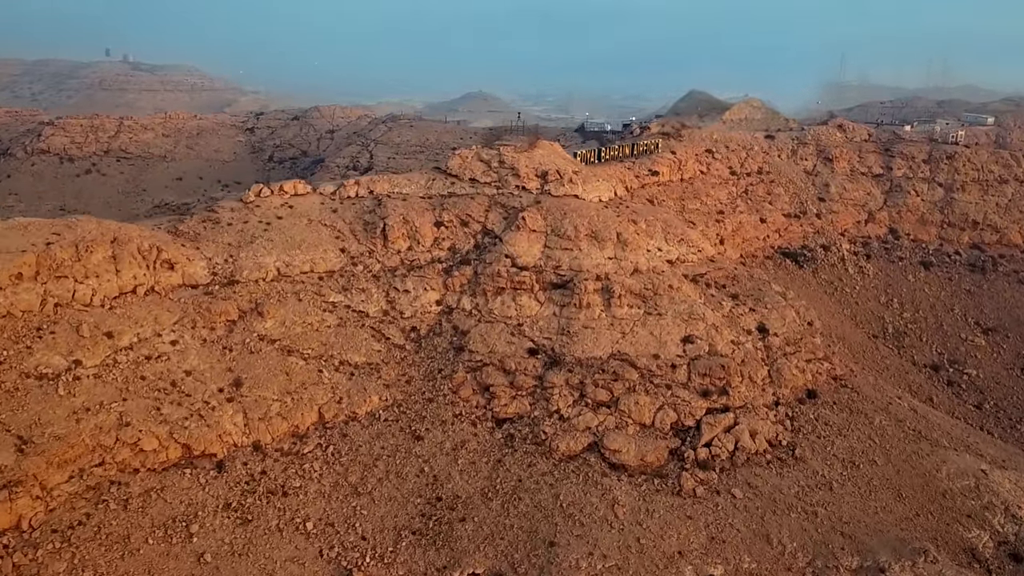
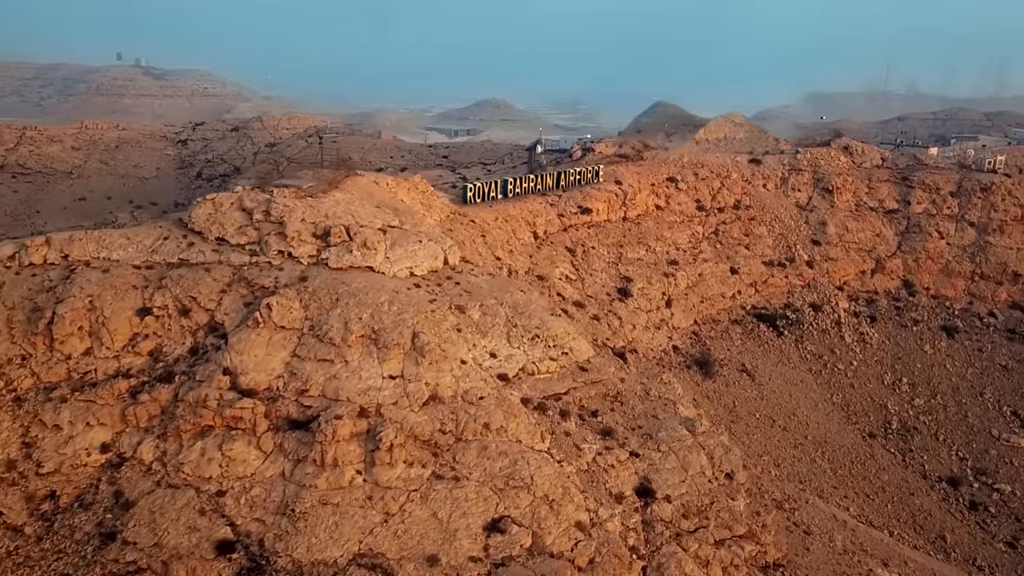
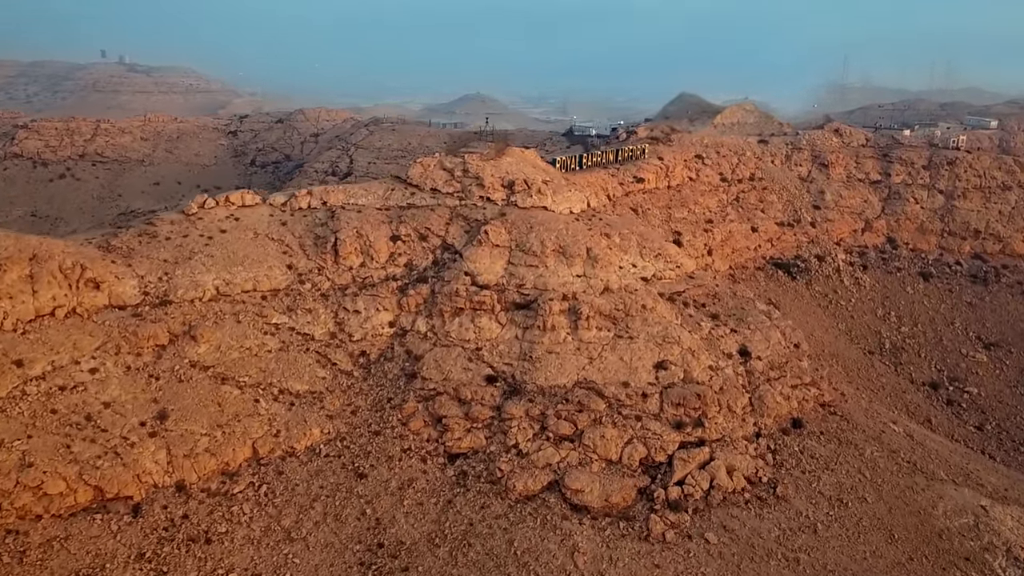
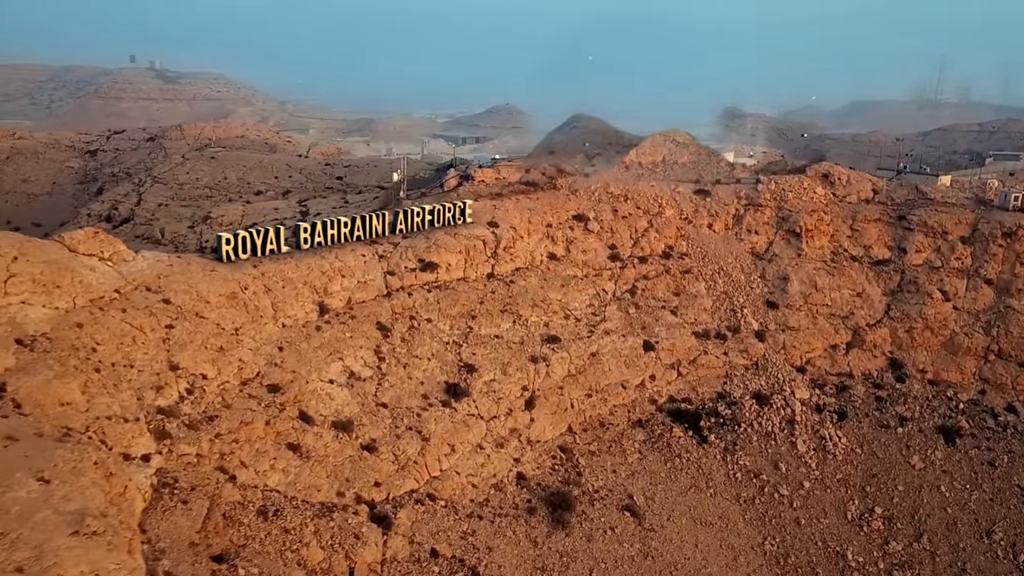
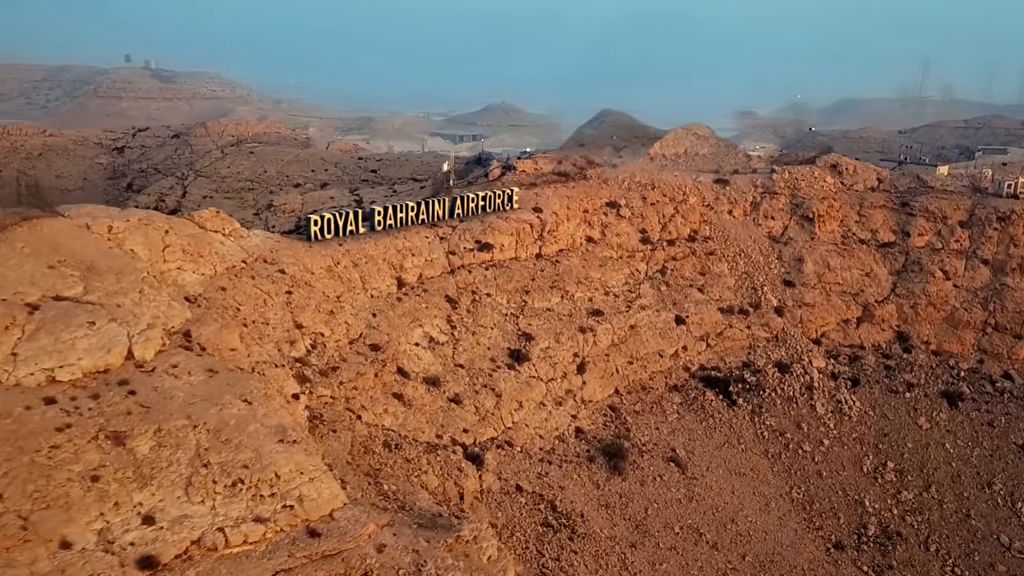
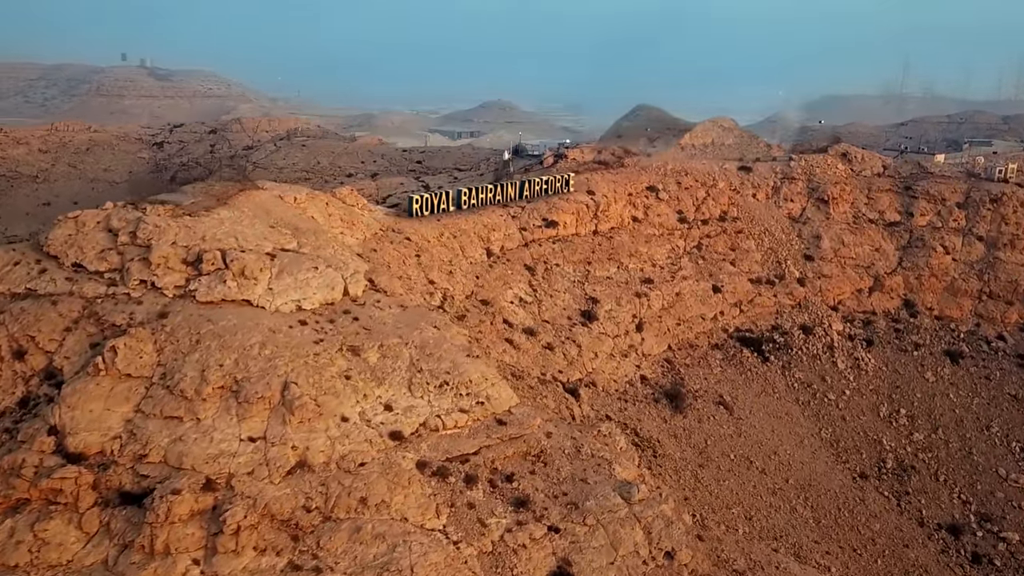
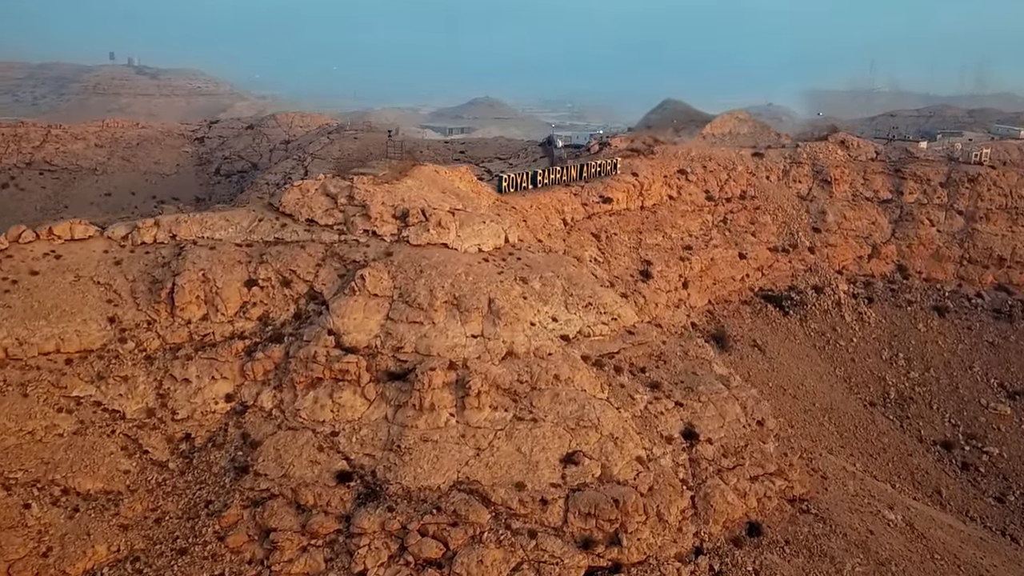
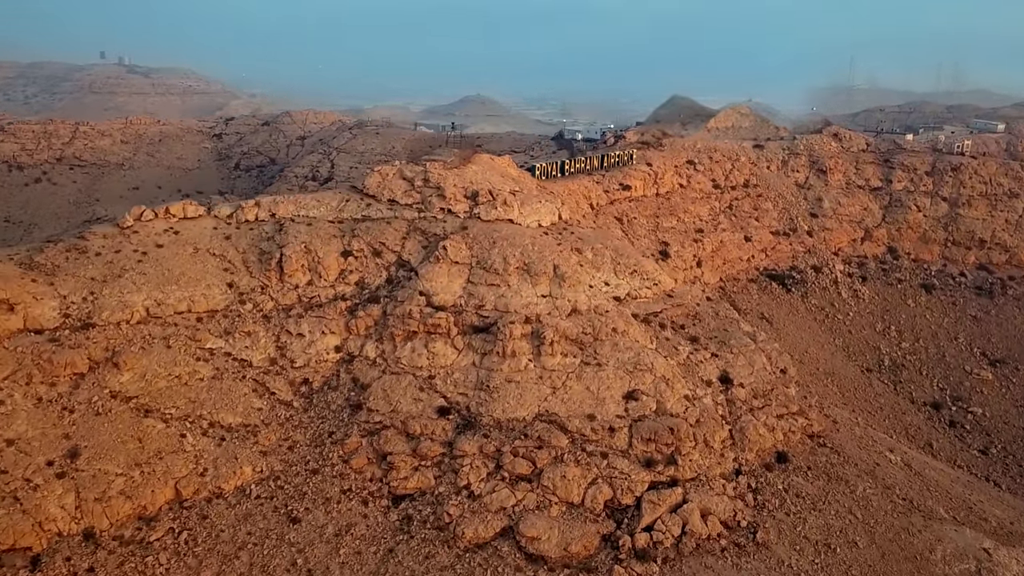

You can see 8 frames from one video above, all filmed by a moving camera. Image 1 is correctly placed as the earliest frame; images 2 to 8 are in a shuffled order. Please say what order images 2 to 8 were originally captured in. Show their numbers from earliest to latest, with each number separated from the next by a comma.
3, 8, 7, 2, 6, 5, 4
